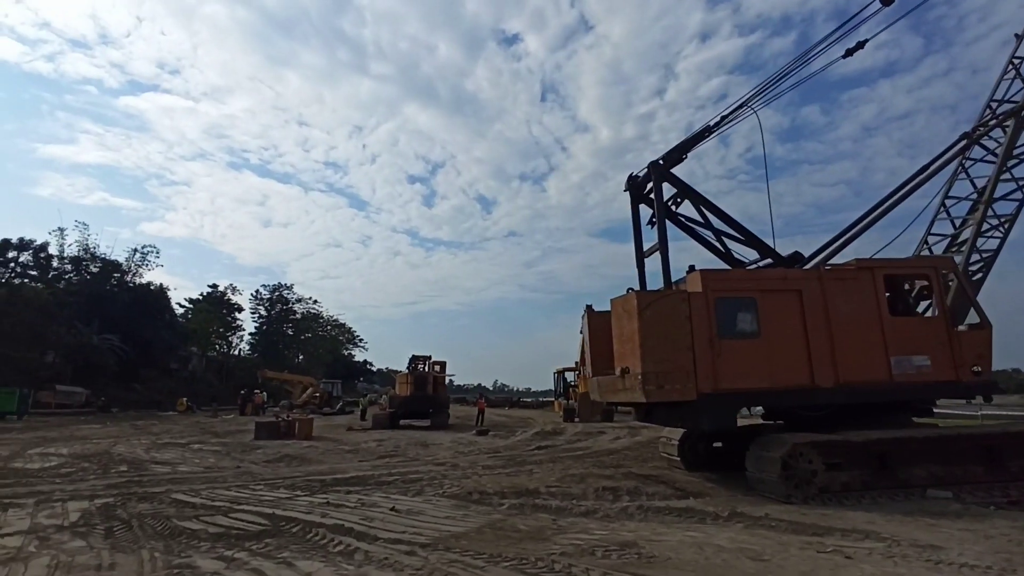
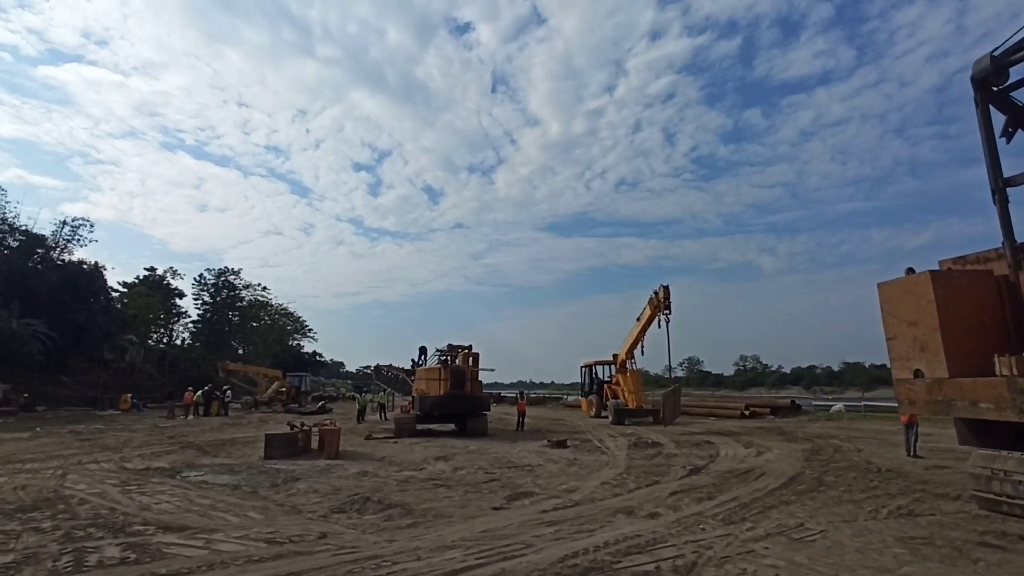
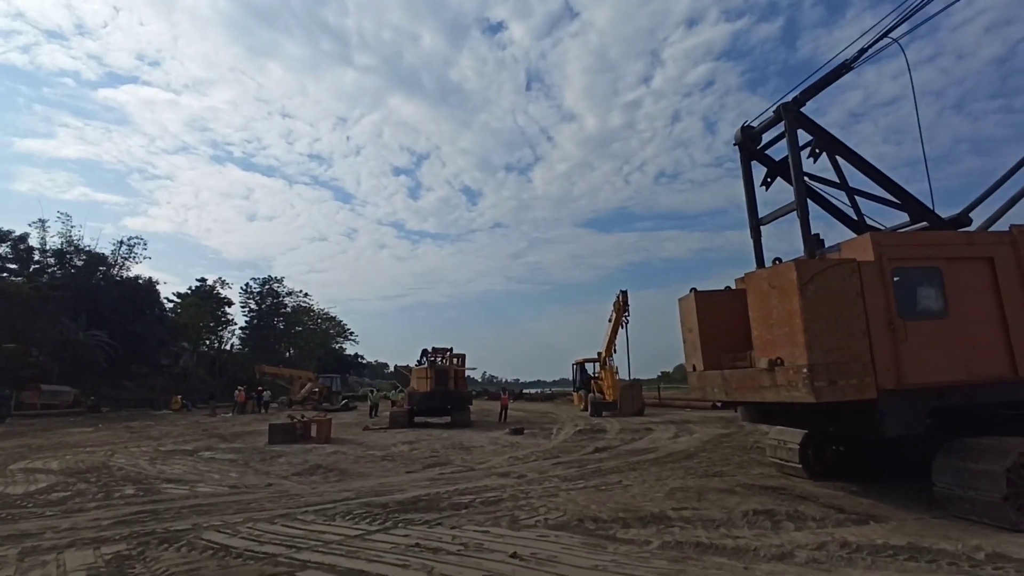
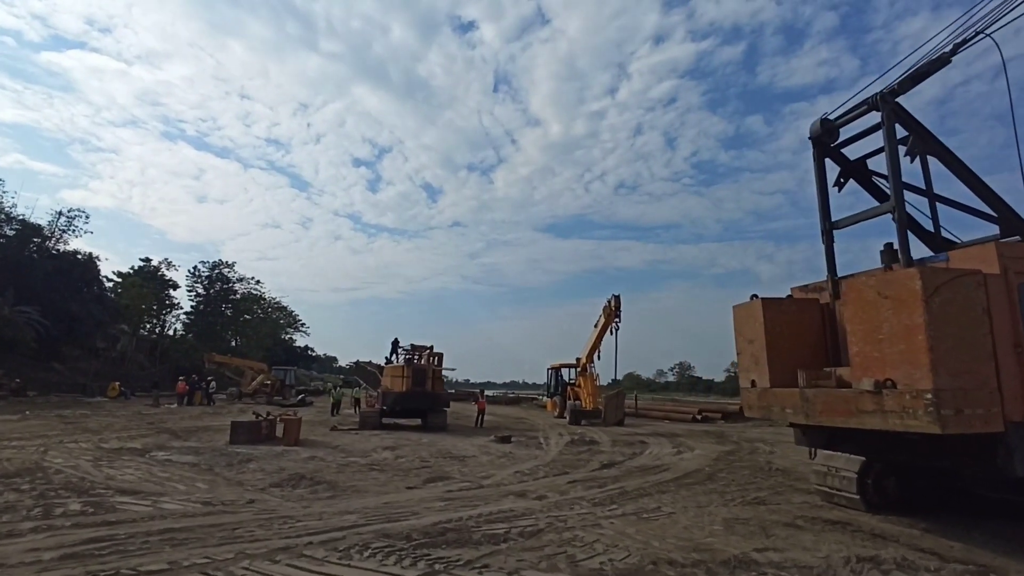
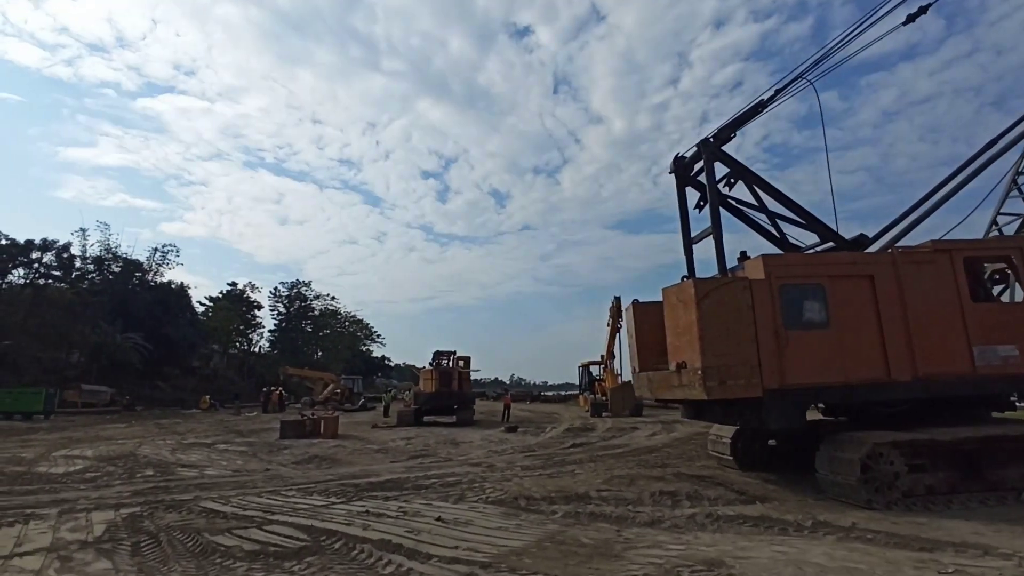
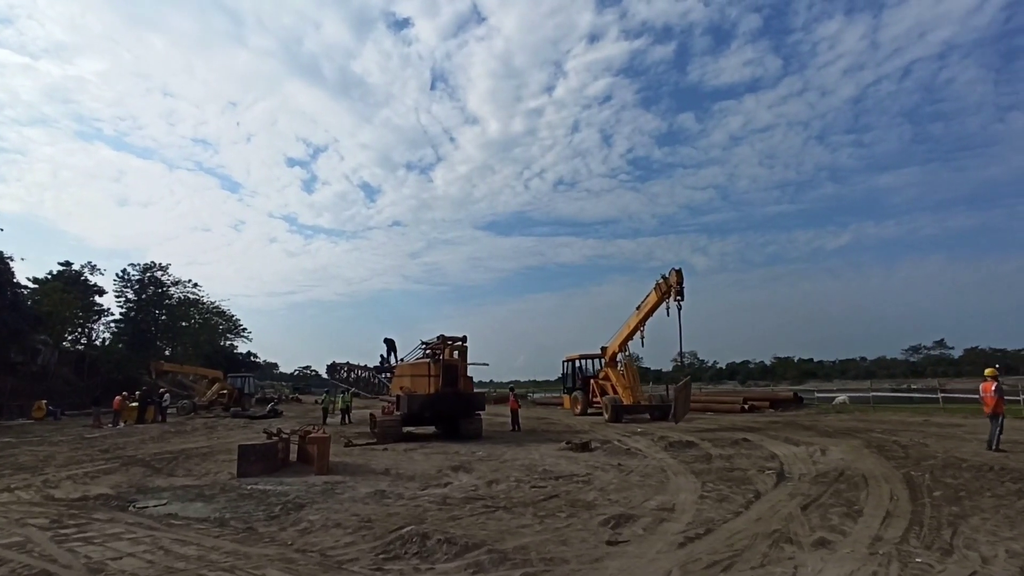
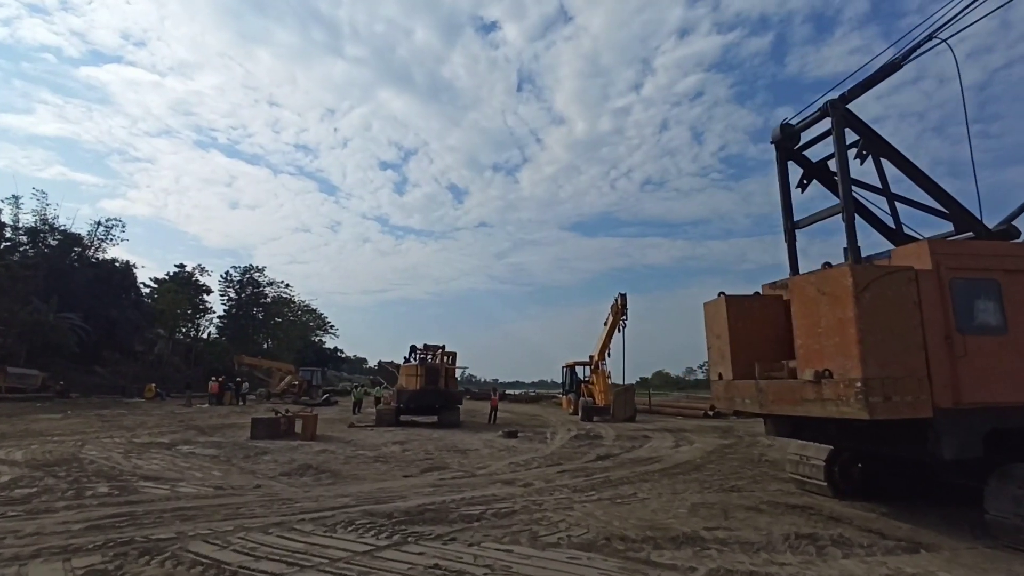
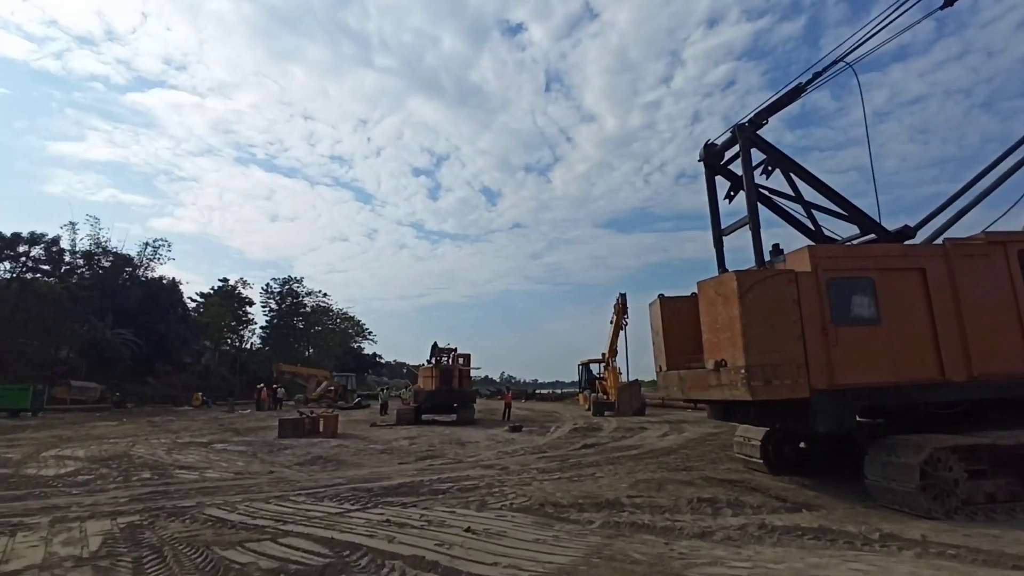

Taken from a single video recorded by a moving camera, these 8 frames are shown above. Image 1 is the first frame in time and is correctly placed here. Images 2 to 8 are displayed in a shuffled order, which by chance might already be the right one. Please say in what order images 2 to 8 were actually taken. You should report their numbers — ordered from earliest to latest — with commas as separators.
5, 8, 3, 7, 4, 2, 6
